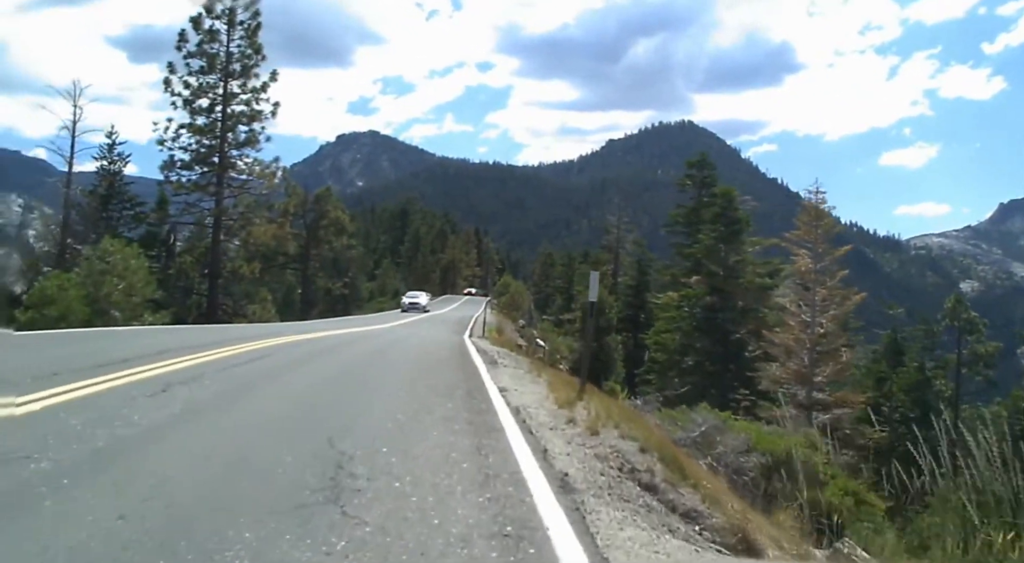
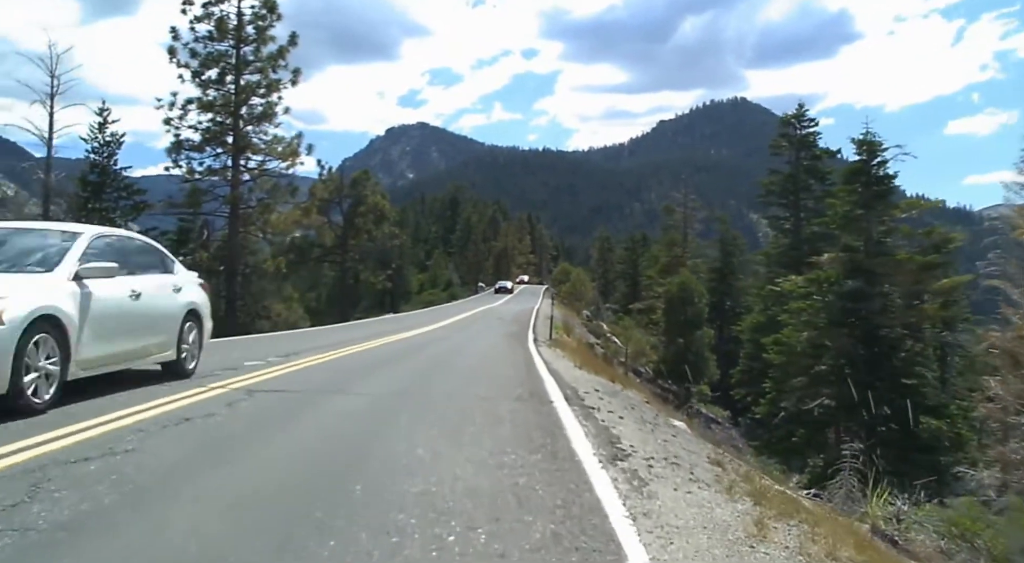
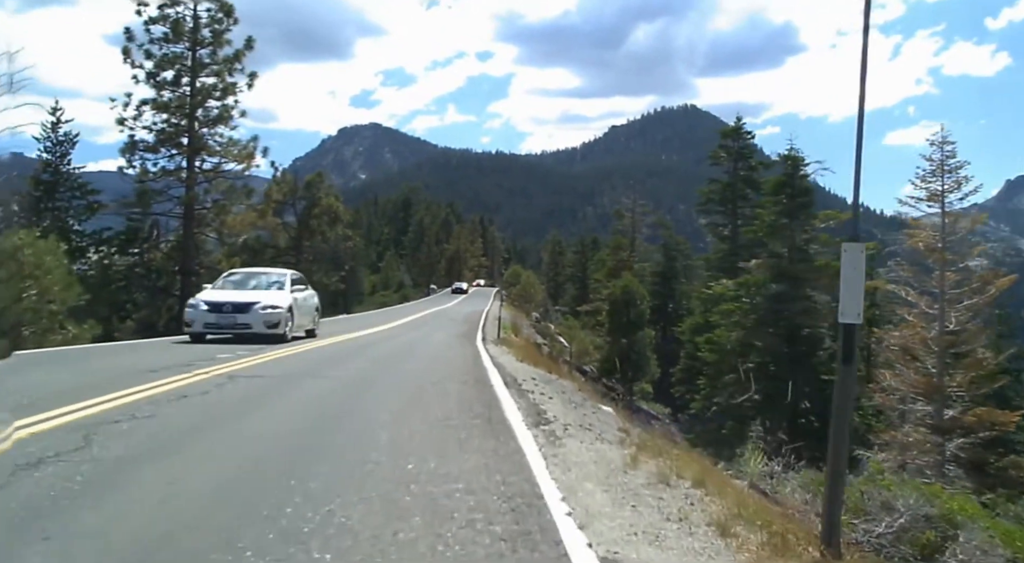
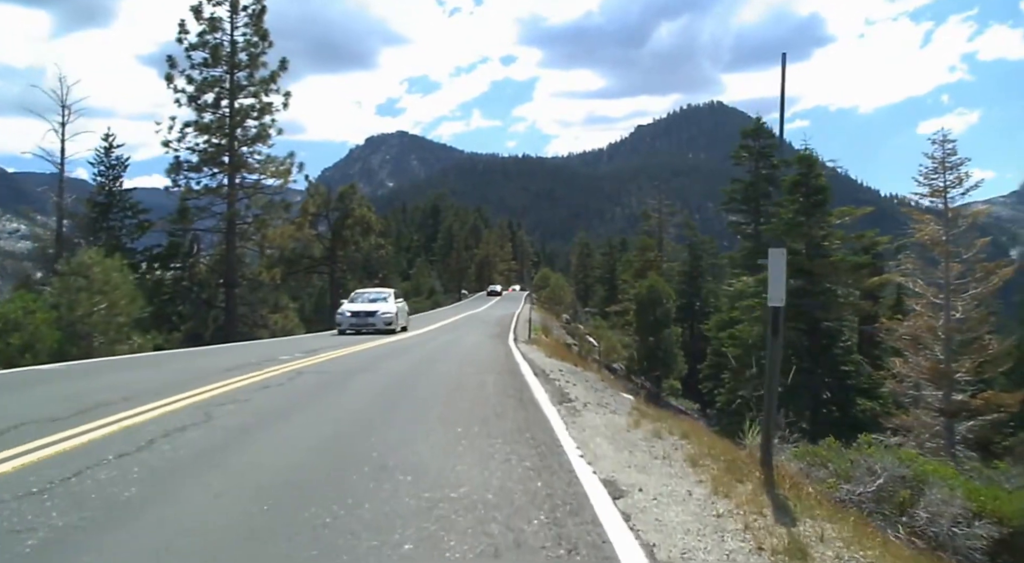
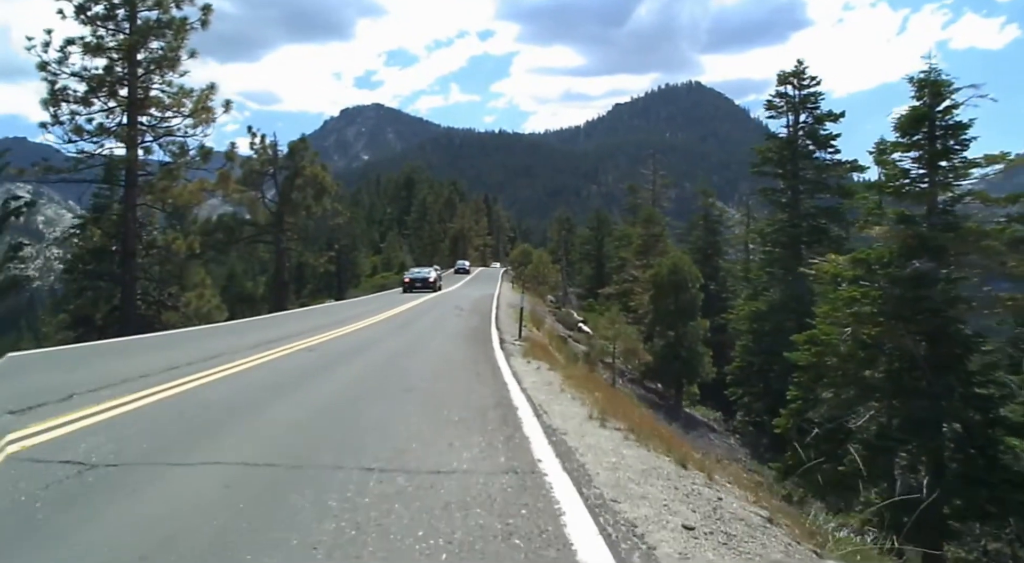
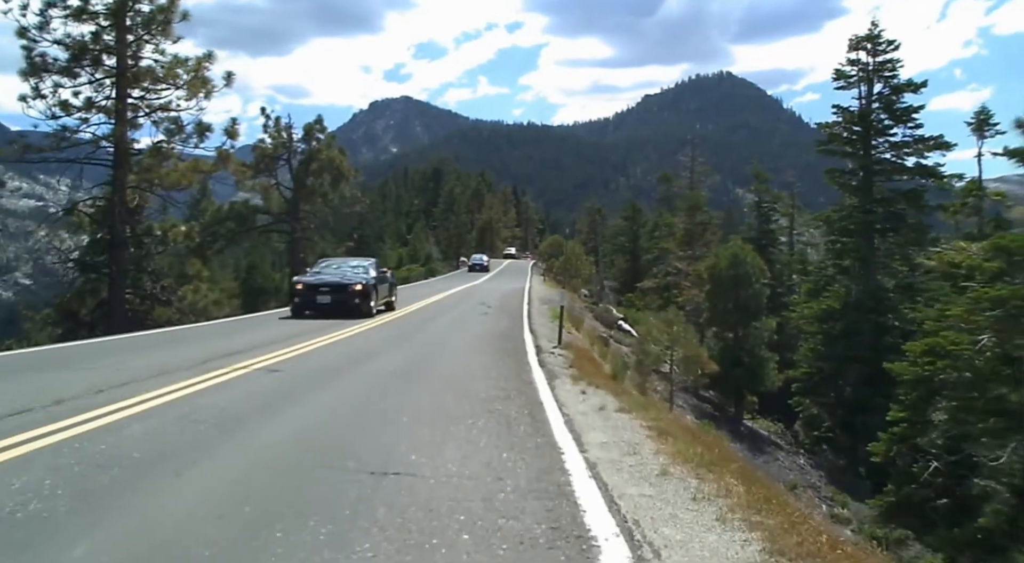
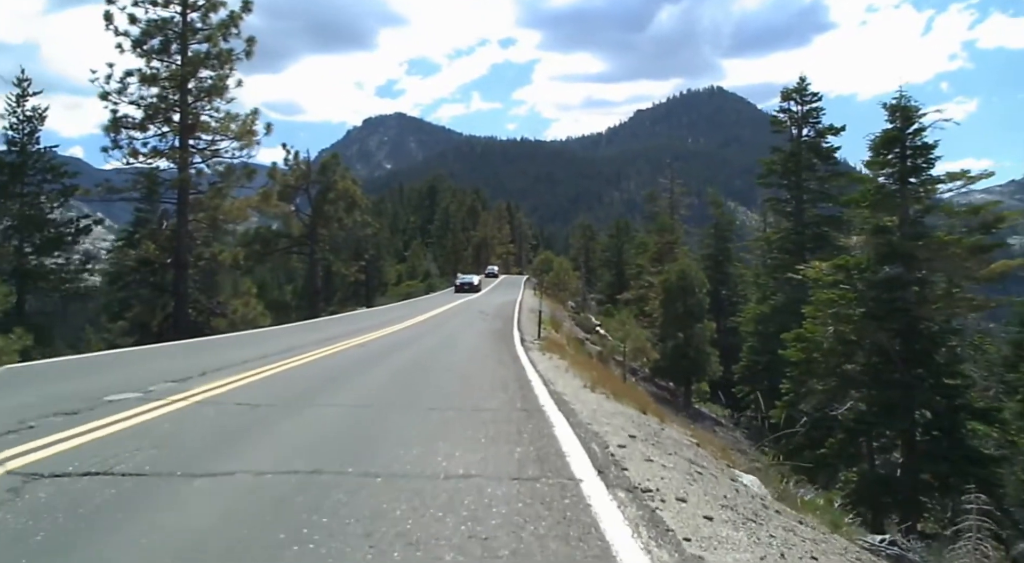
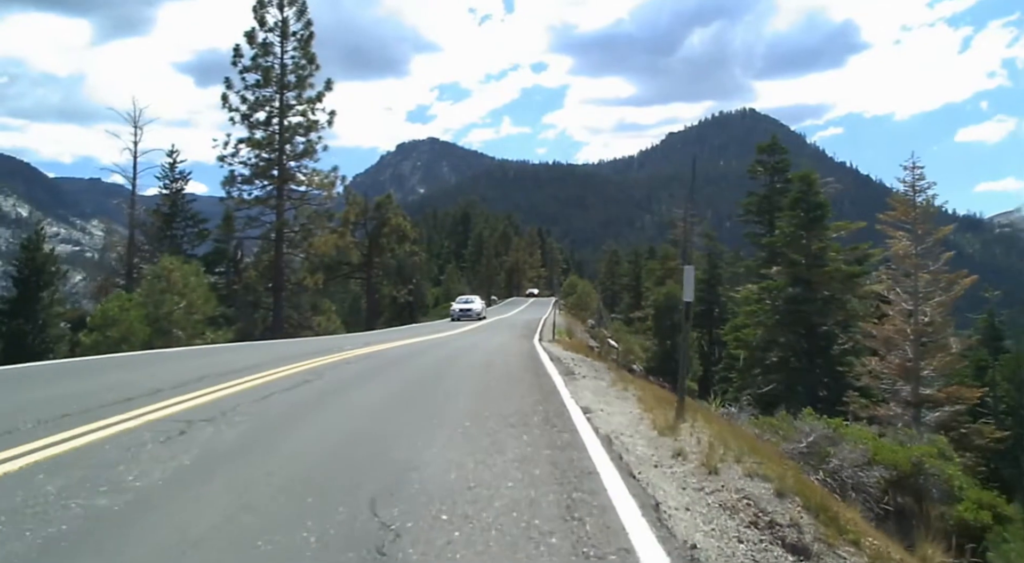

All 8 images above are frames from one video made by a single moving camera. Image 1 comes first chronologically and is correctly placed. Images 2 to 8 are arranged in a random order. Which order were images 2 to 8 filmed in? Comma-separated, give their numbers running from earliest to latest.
8, 4, 3, 2, 7, 5, 6
